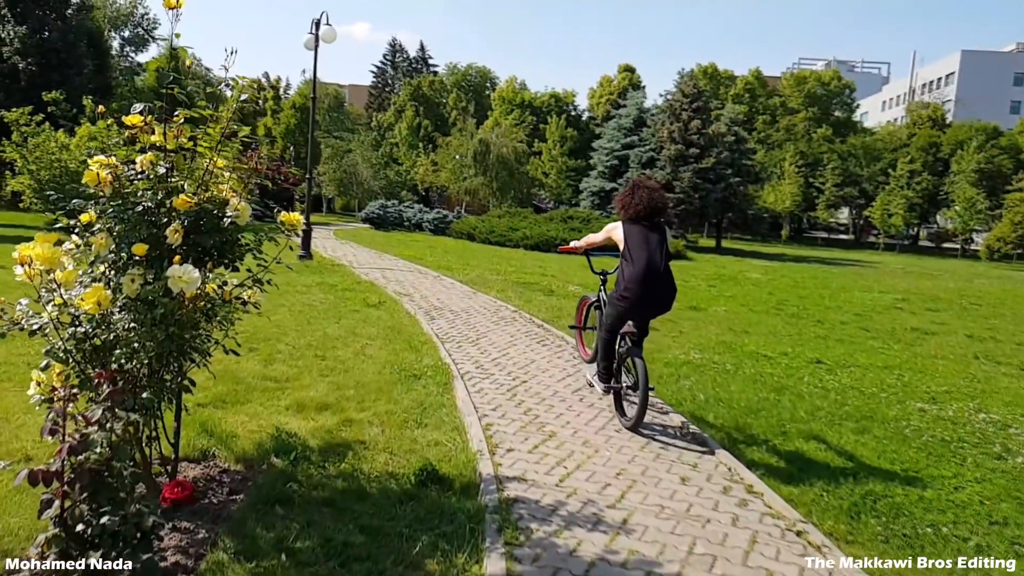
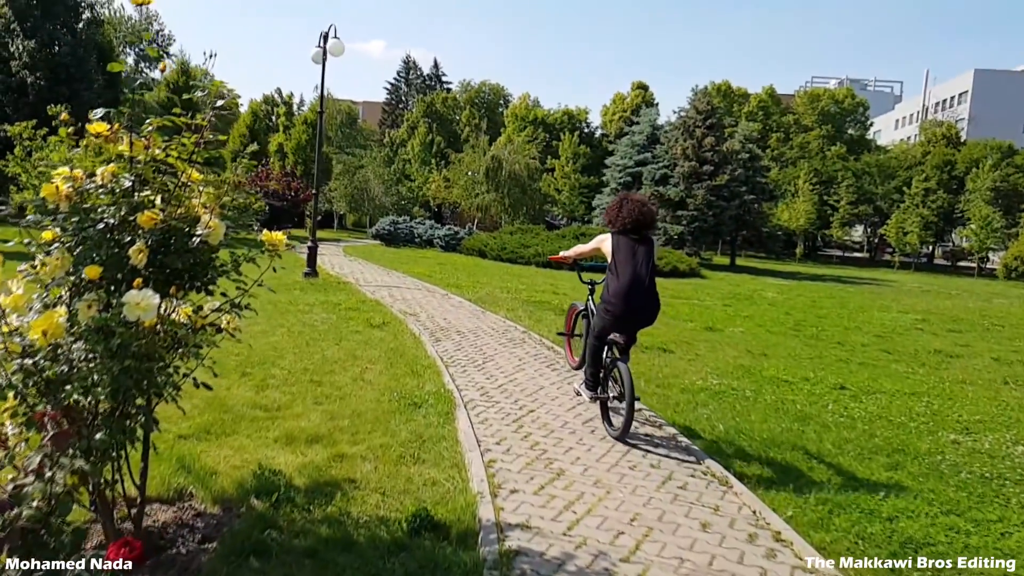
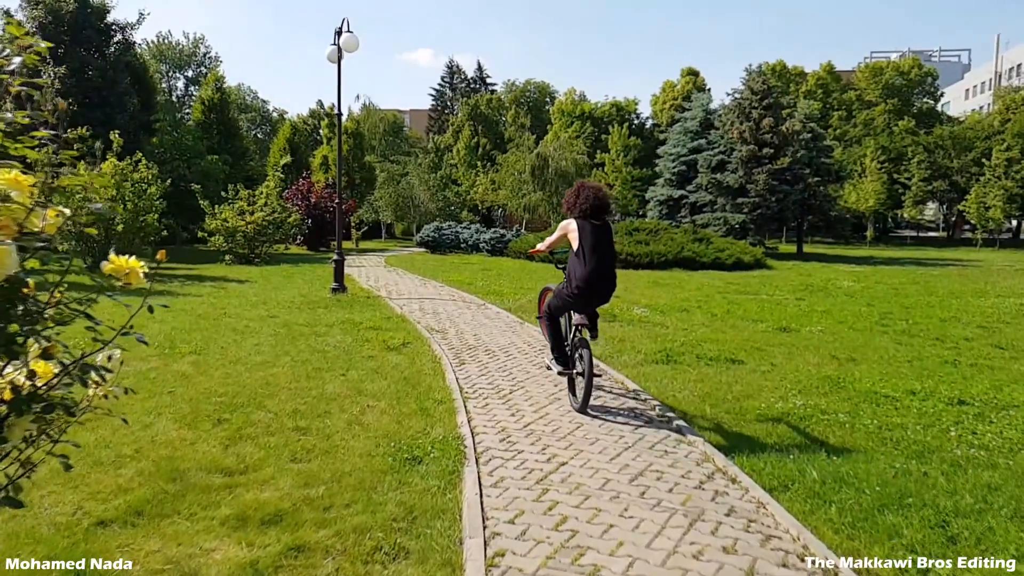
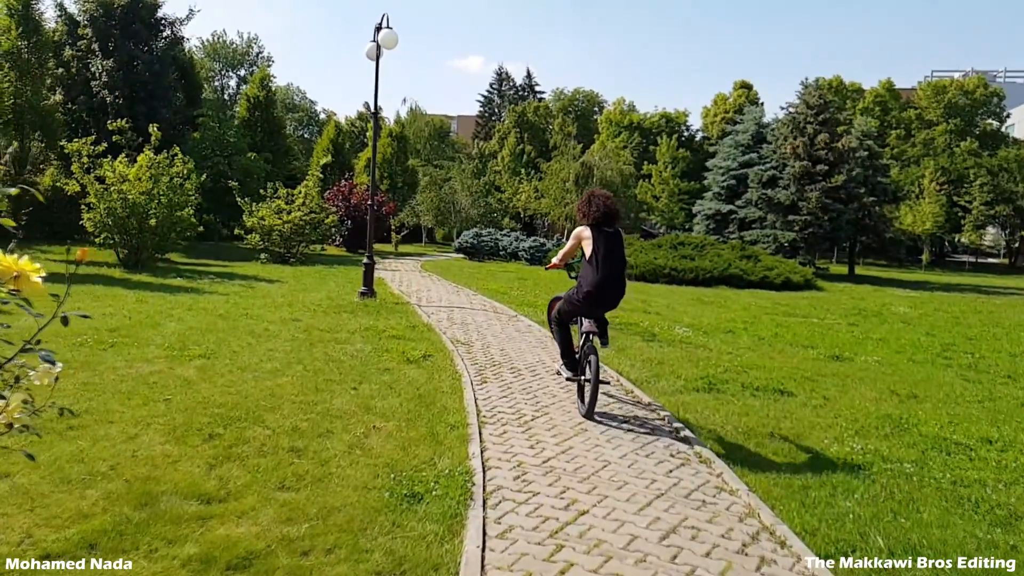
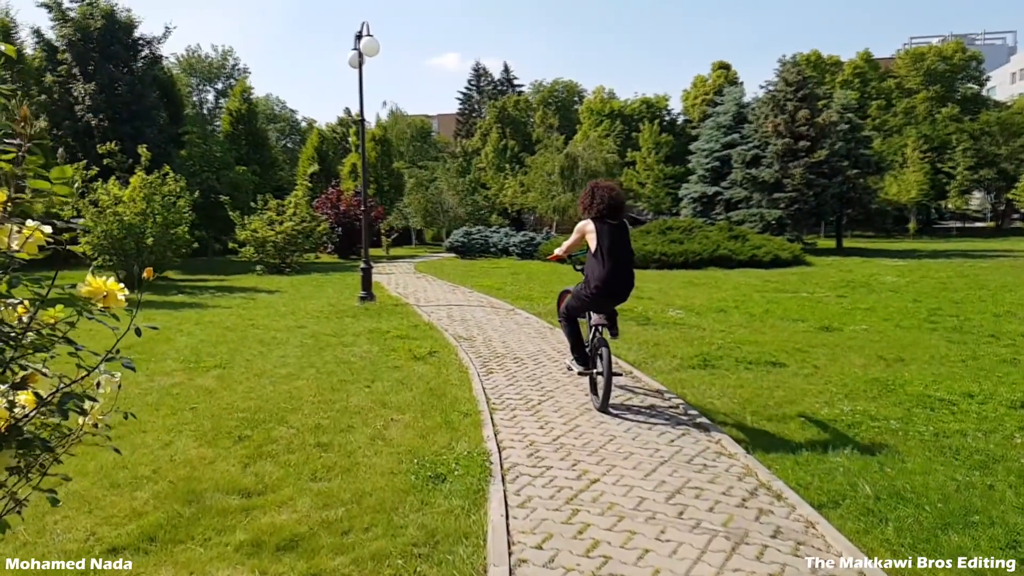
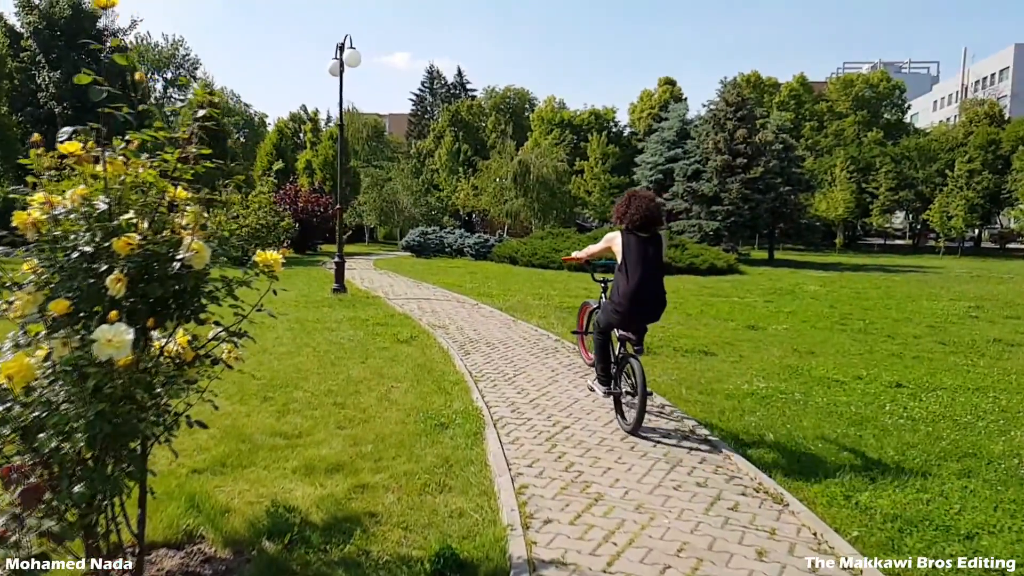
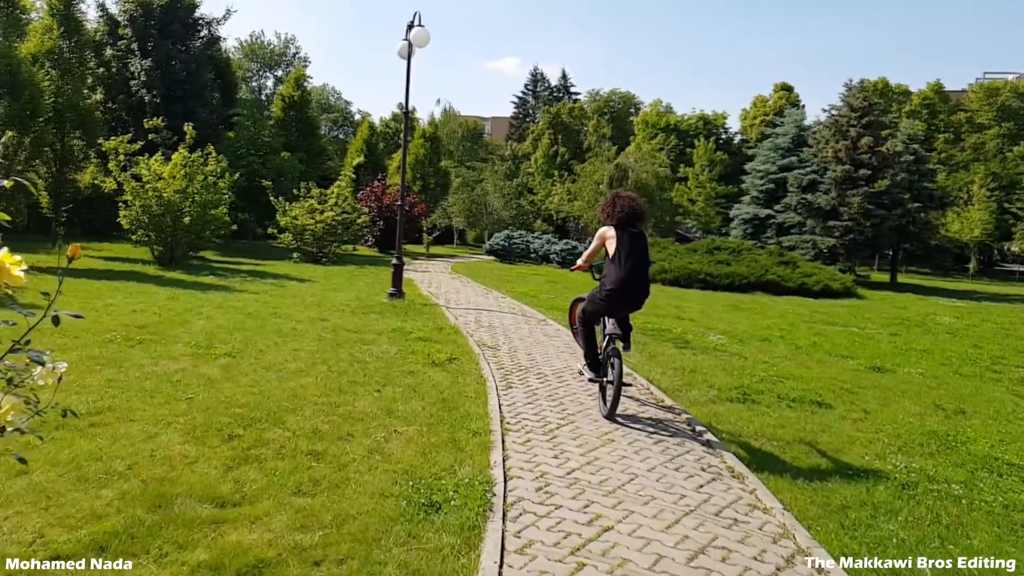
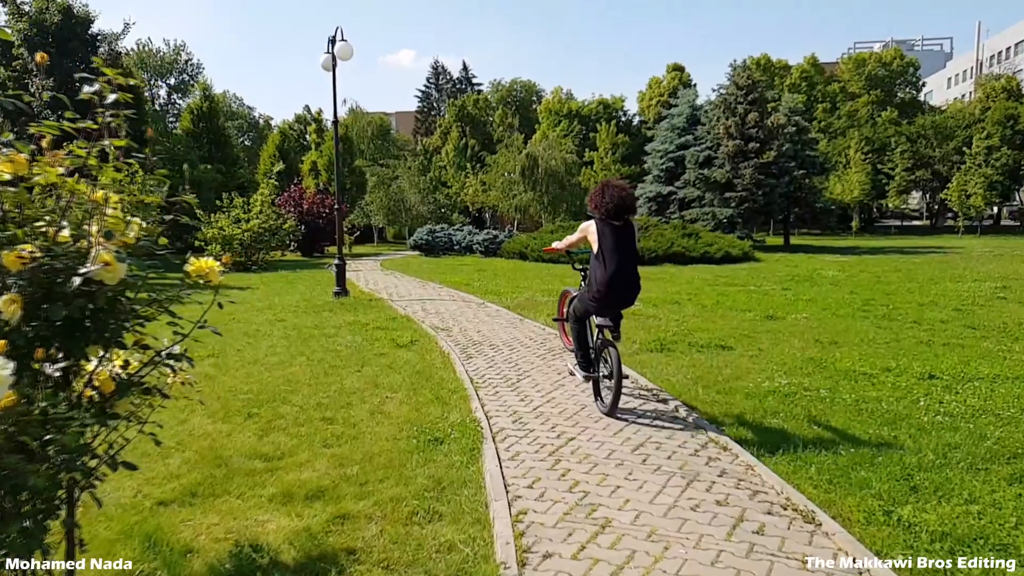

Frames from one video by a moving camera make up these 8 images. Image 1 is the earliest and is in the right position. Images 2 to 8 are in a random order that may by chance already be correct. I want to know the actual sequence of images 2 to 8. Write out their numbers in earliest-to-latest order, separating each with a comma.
2, 6, 8, 3, 5, 4, 7
